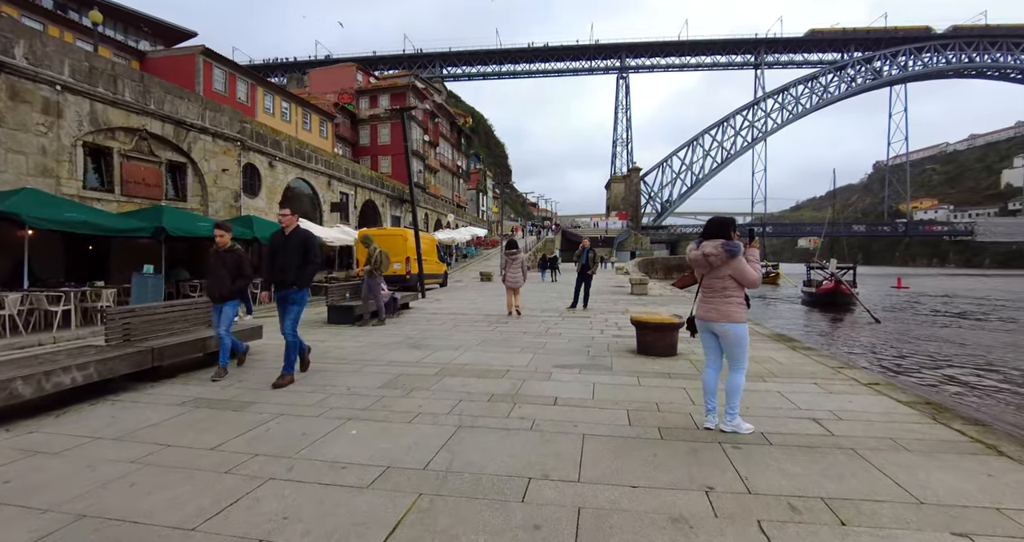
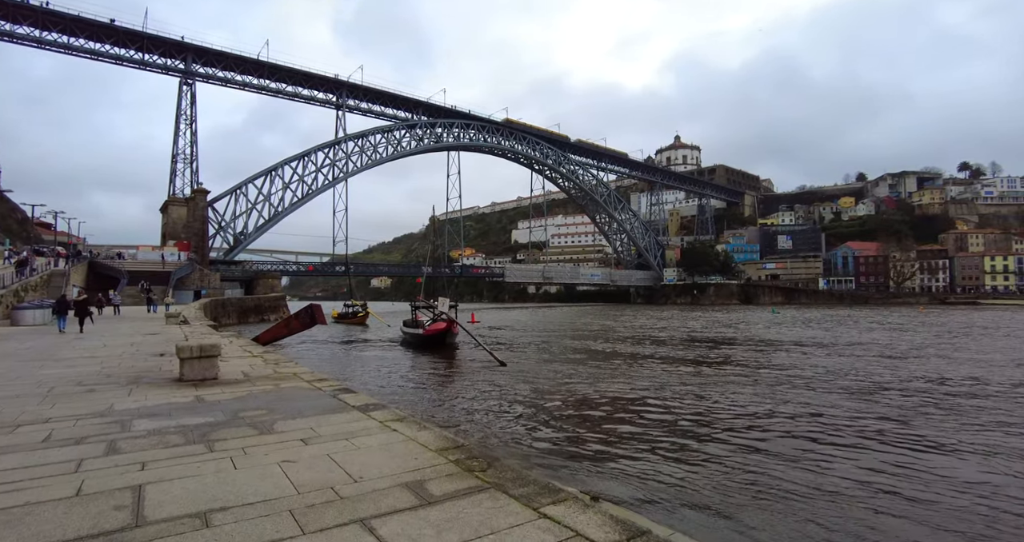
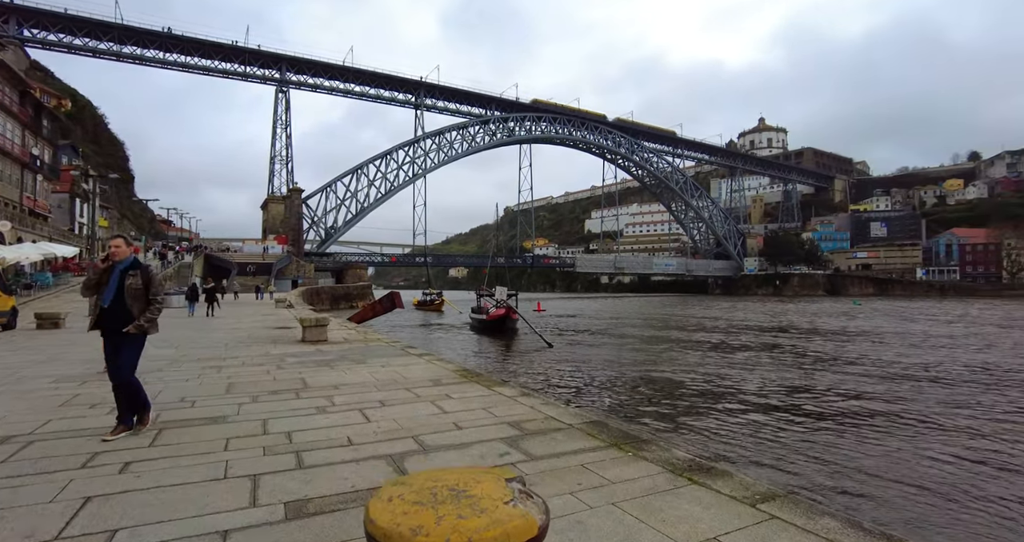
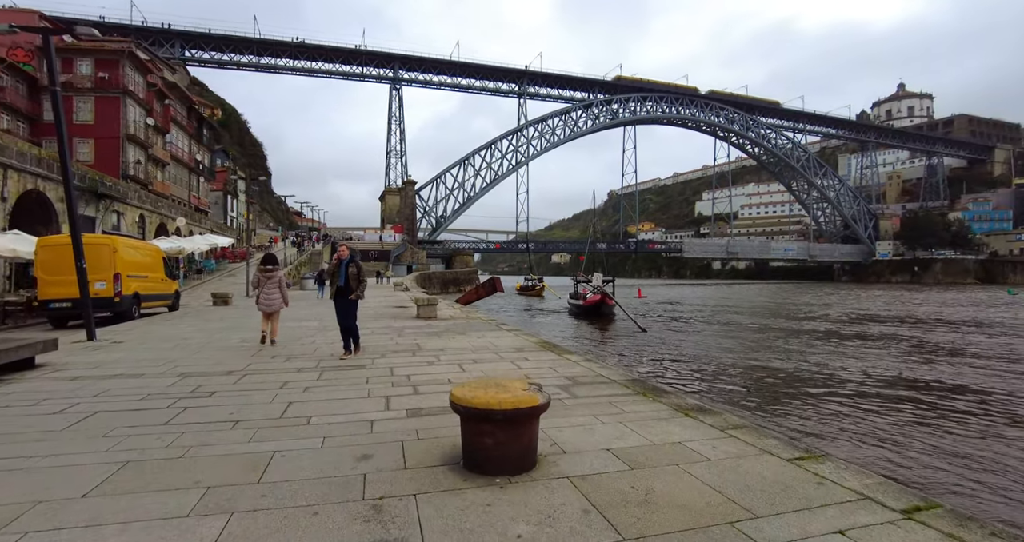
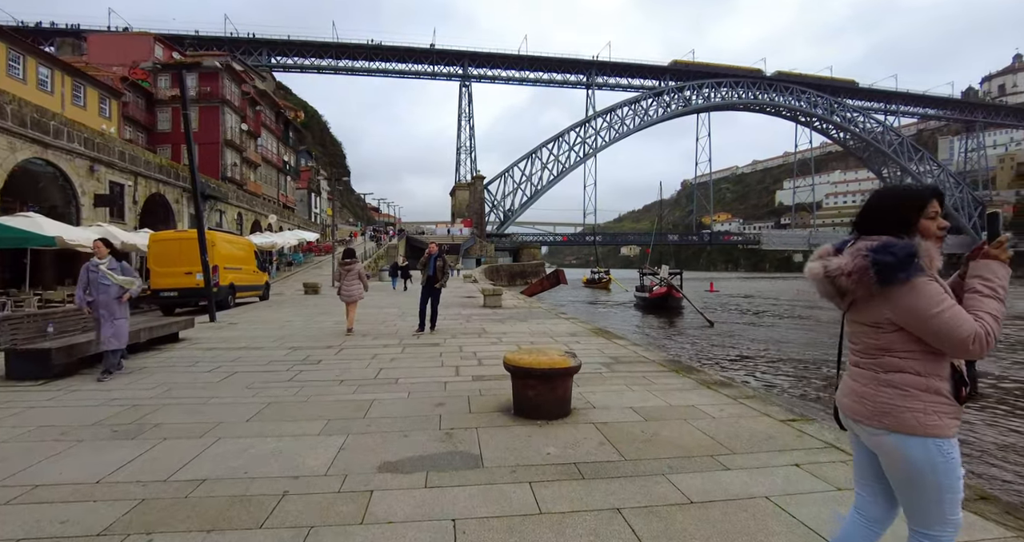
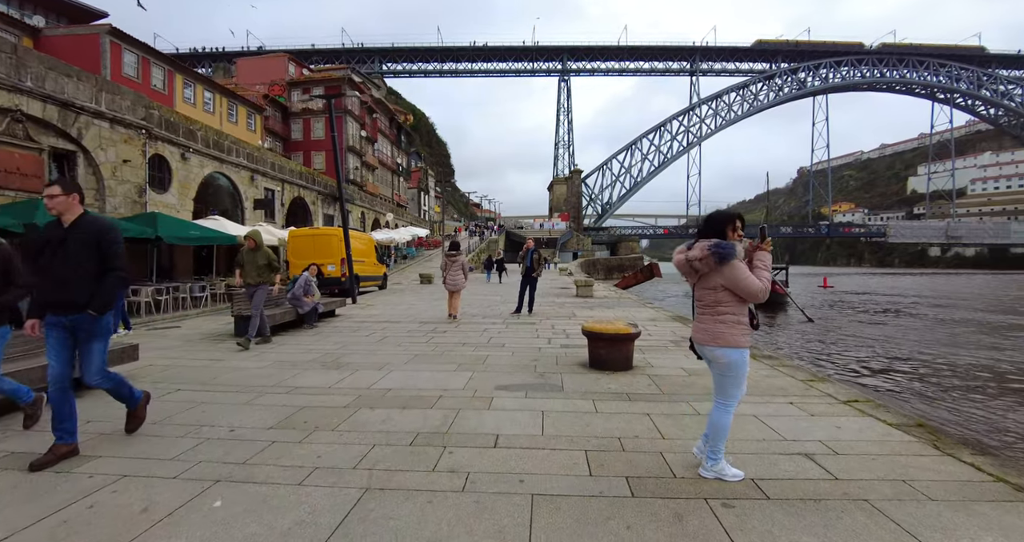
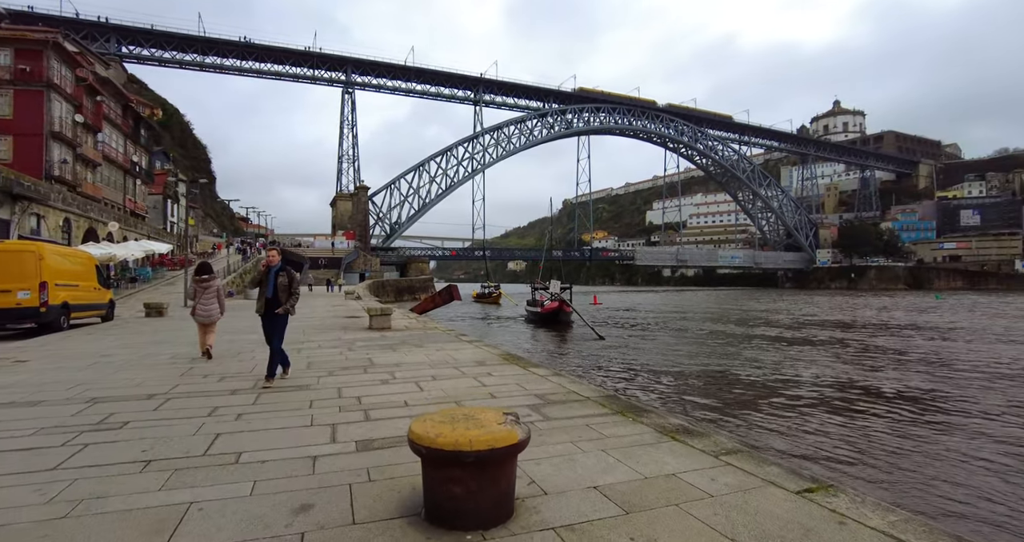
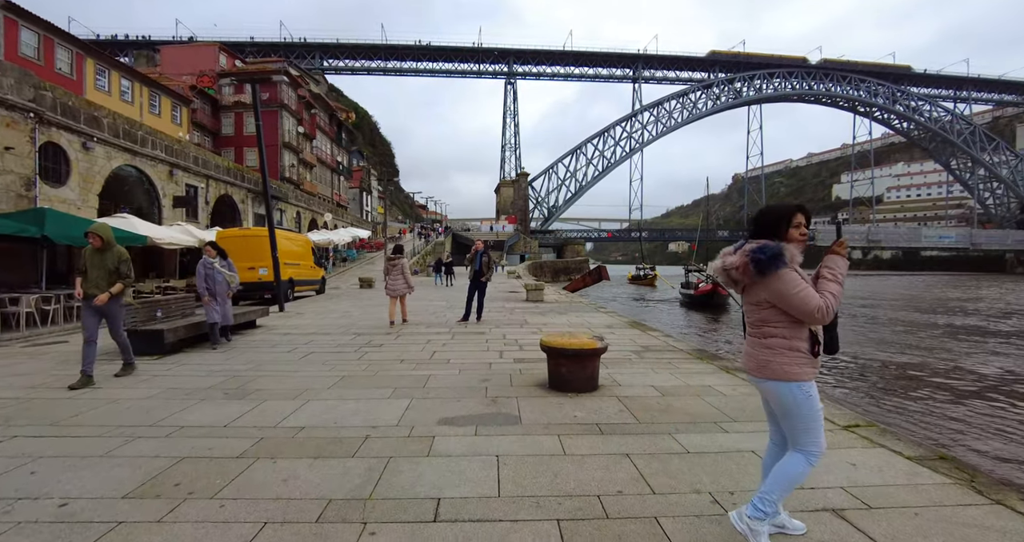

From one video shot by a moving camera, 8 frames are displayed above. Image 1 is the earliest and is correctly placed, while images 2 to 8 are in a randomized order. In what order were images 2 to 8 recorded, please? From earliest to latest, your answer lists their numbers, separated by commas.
6, 8, 5, 4, 7, 3, 2
